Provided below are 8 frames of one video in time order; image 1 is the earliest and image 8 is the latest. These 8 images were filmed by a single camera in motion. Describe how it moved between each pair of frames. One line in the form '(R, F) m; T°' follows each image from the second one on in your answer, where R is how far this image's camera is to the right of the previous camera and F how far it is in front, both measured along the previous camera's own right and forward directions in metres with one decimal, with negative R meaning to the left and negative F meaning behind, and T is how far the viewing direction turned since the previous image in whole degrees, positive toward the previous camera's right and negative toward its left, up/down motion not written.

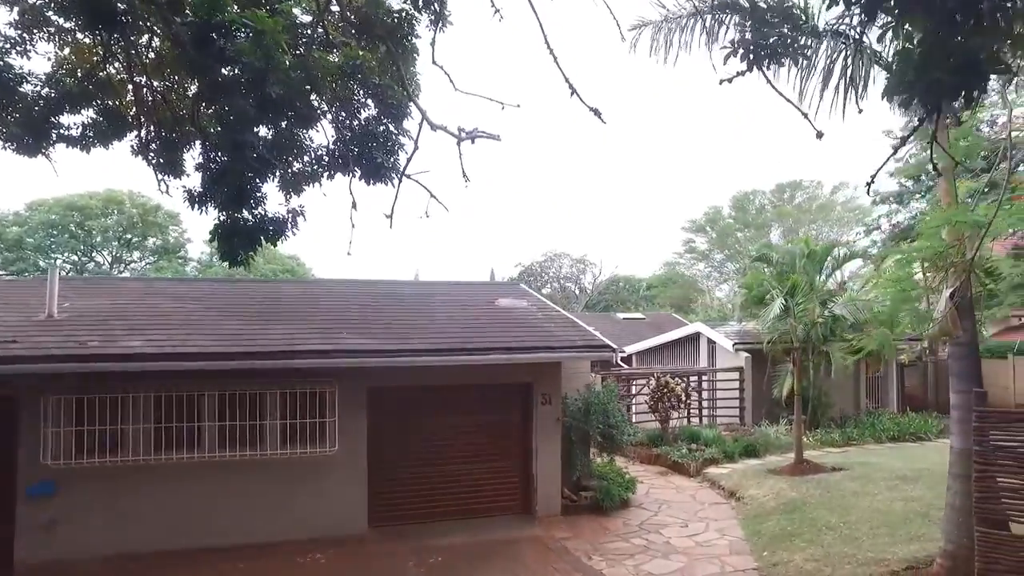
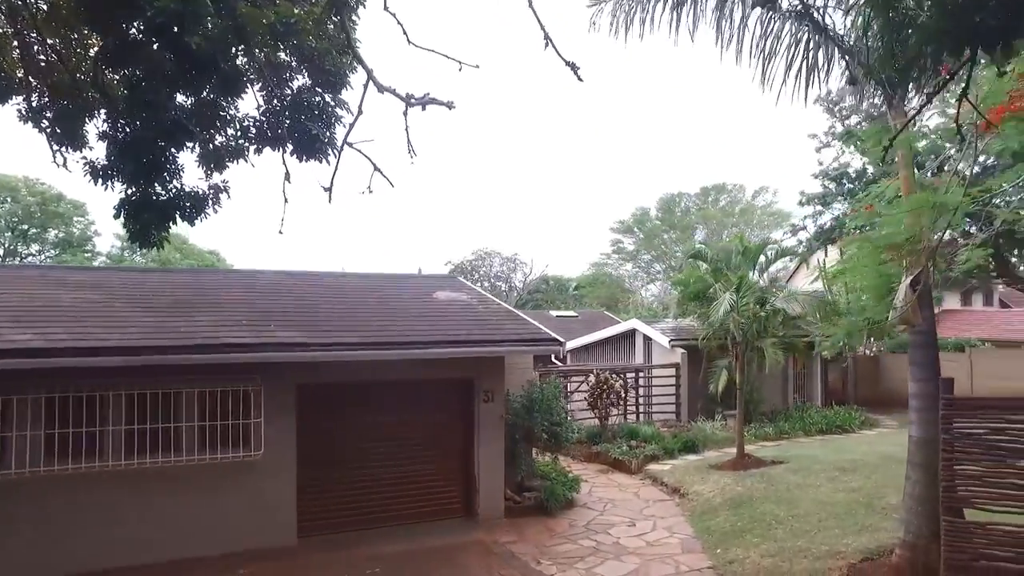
(-0.1, +0.4) m; +6°
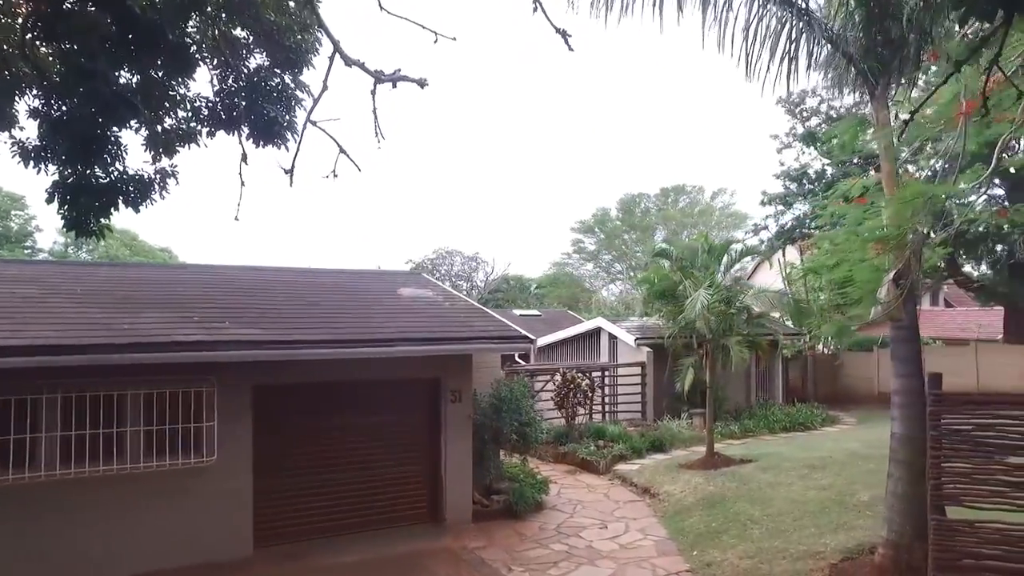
(-0.1, +0.2) m; +3°
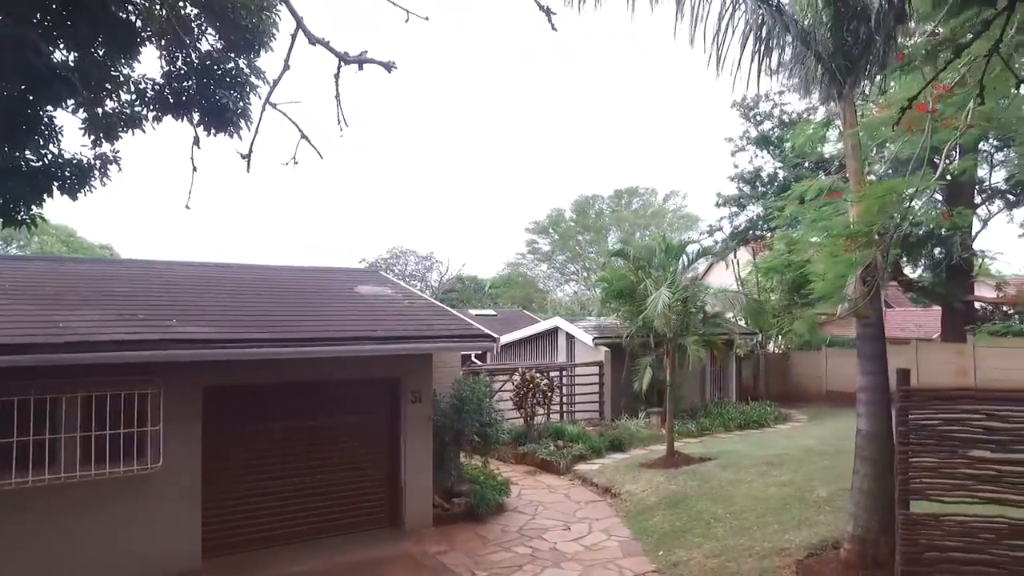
(-0.1, +0.1) m; +4°
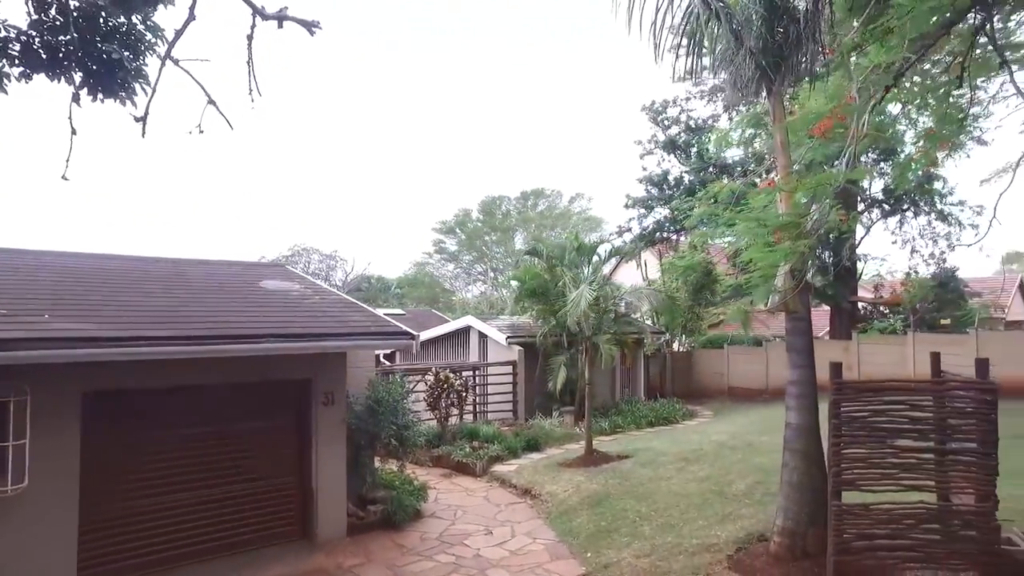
(-0.2, +0.3) m; +8°
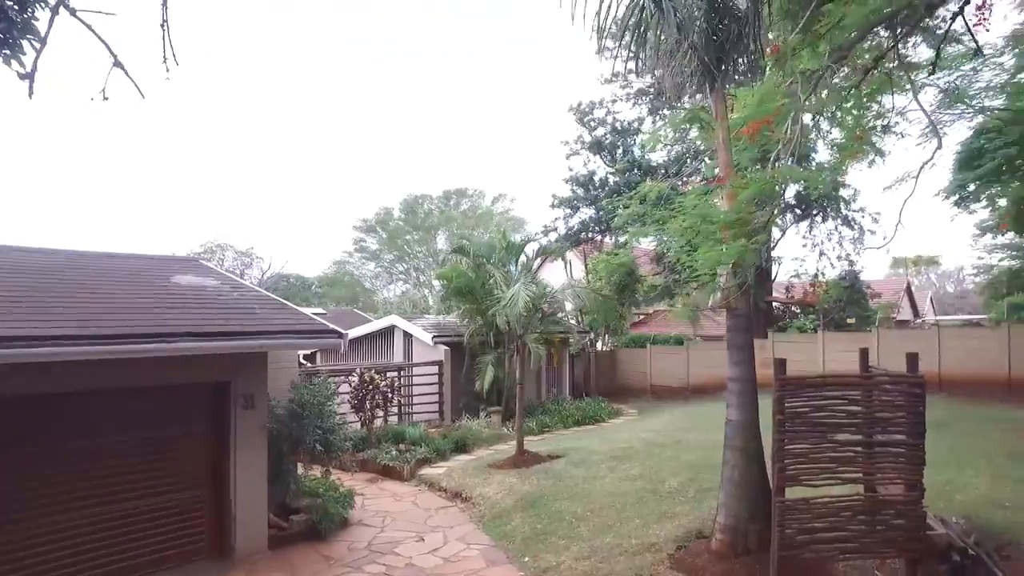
(-0.1, +0.2) m; +7°
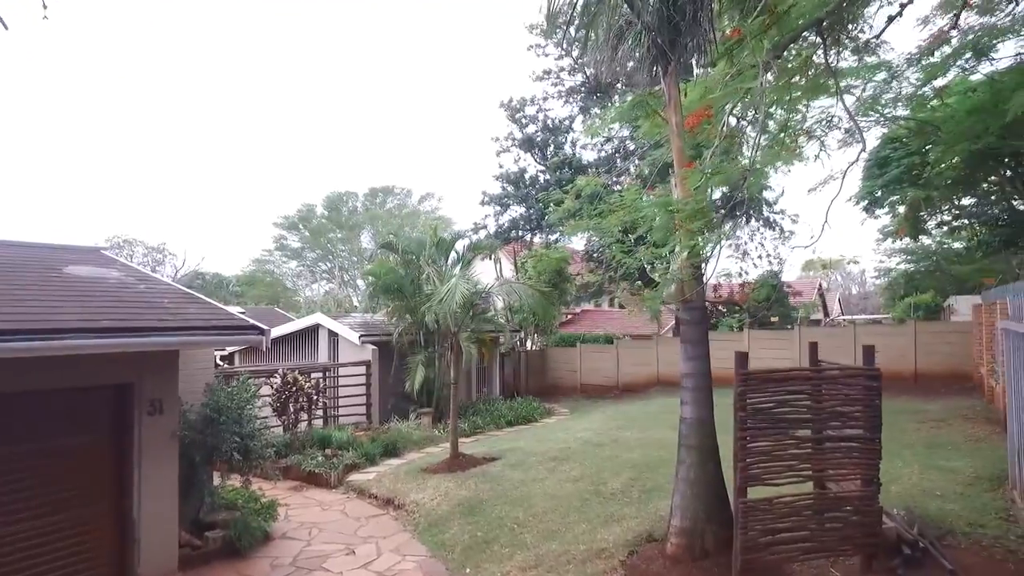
(-0.1, +0.3) m; +6°
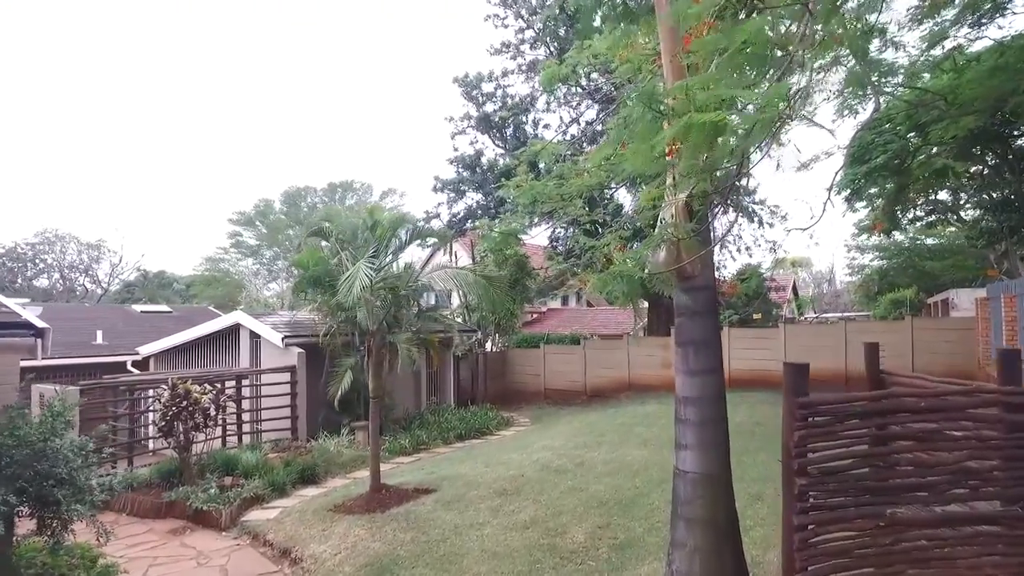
(+0.3, +1.7) m; +3°
